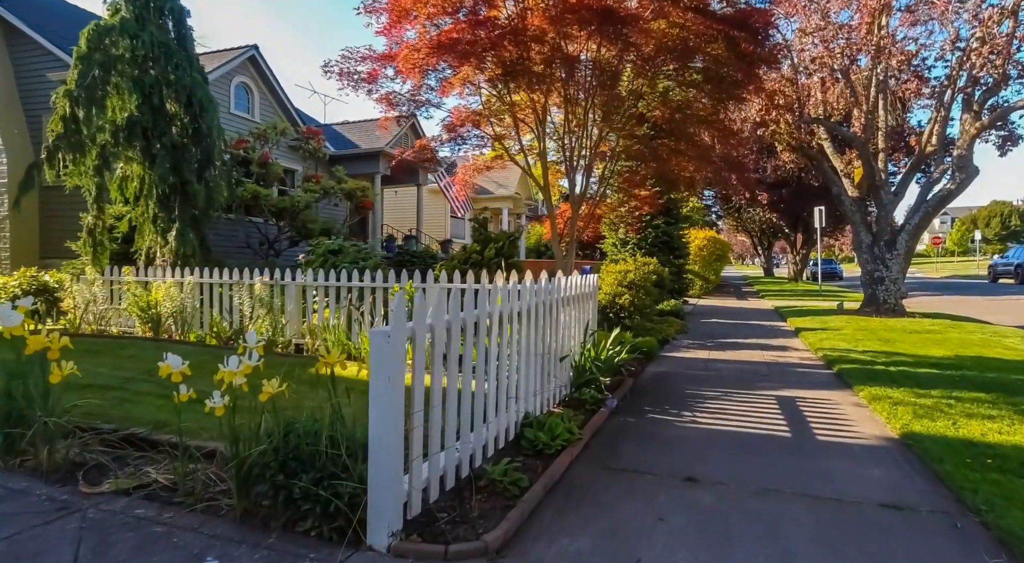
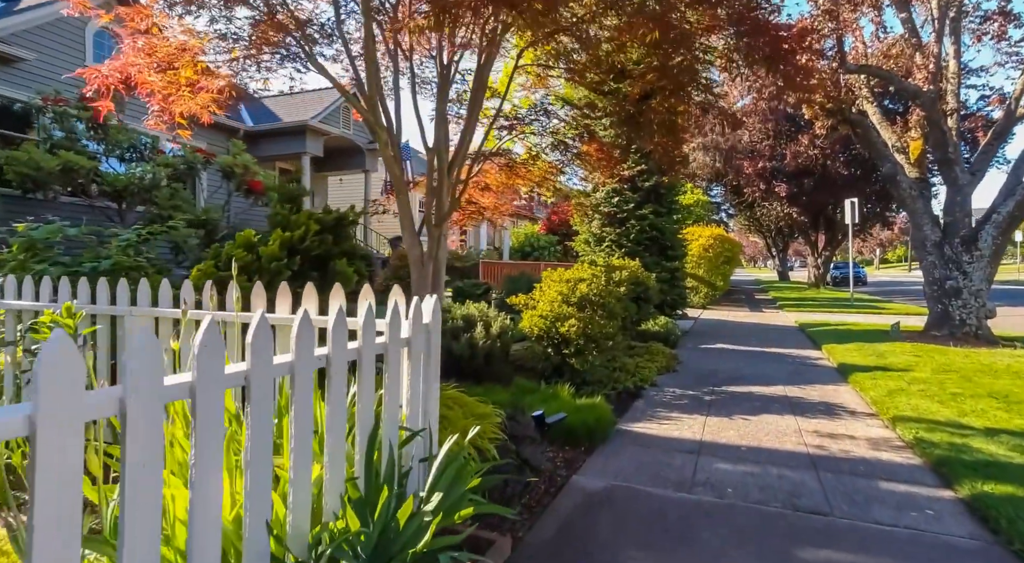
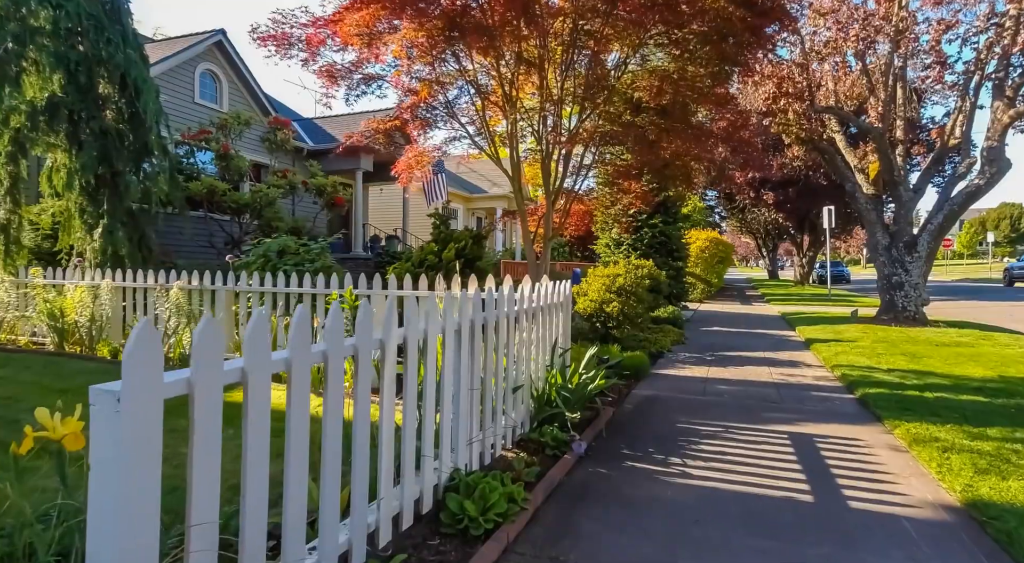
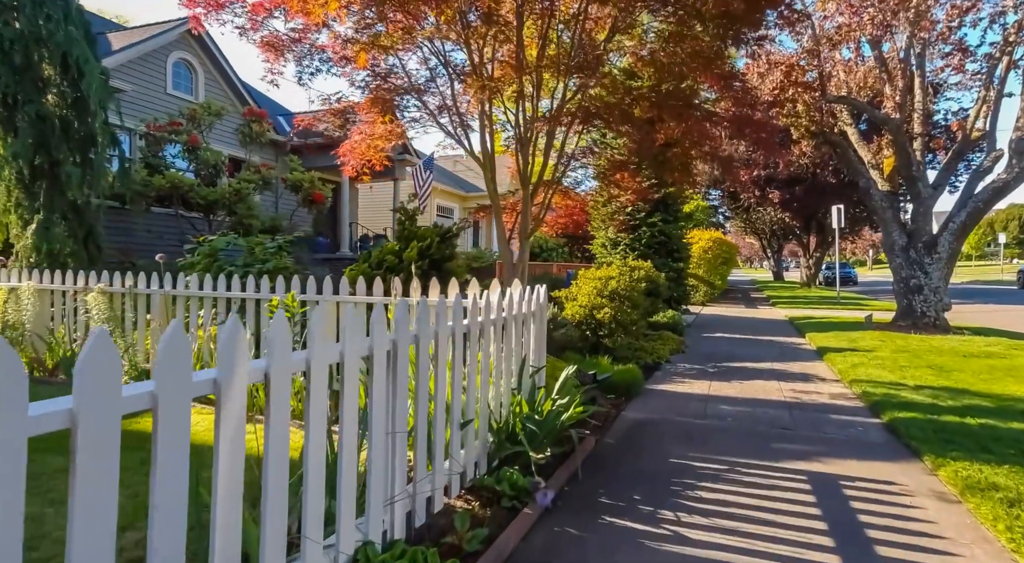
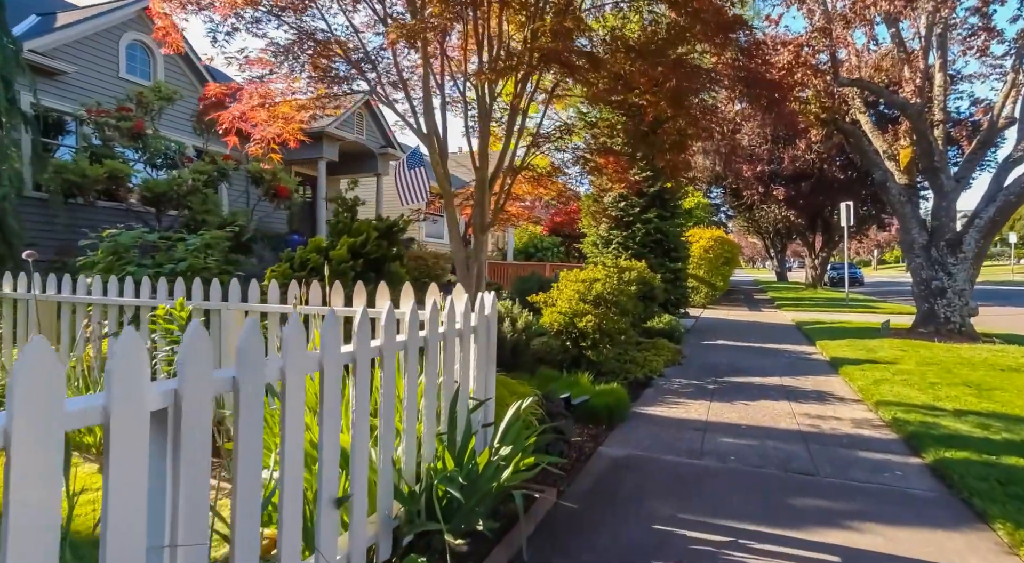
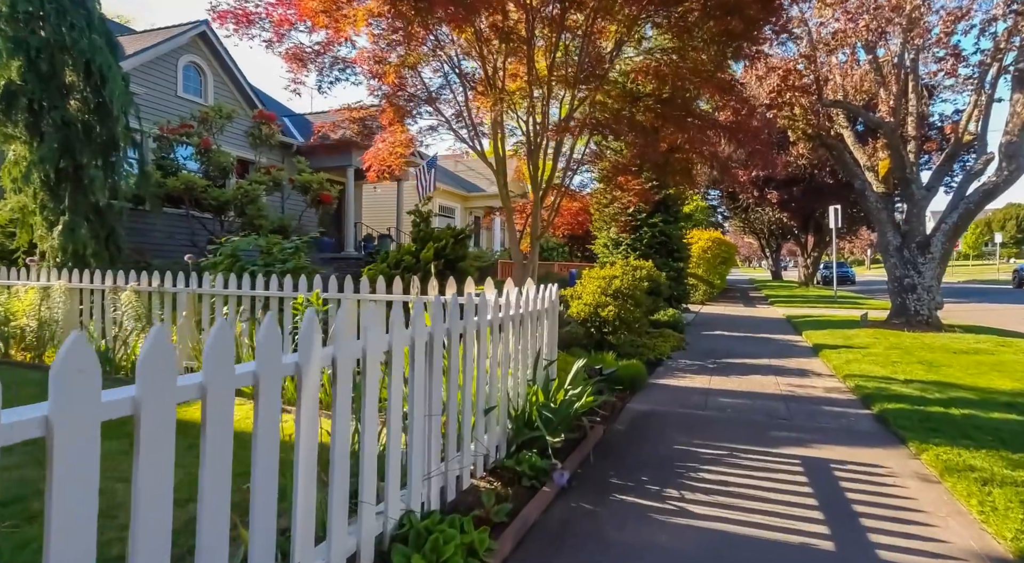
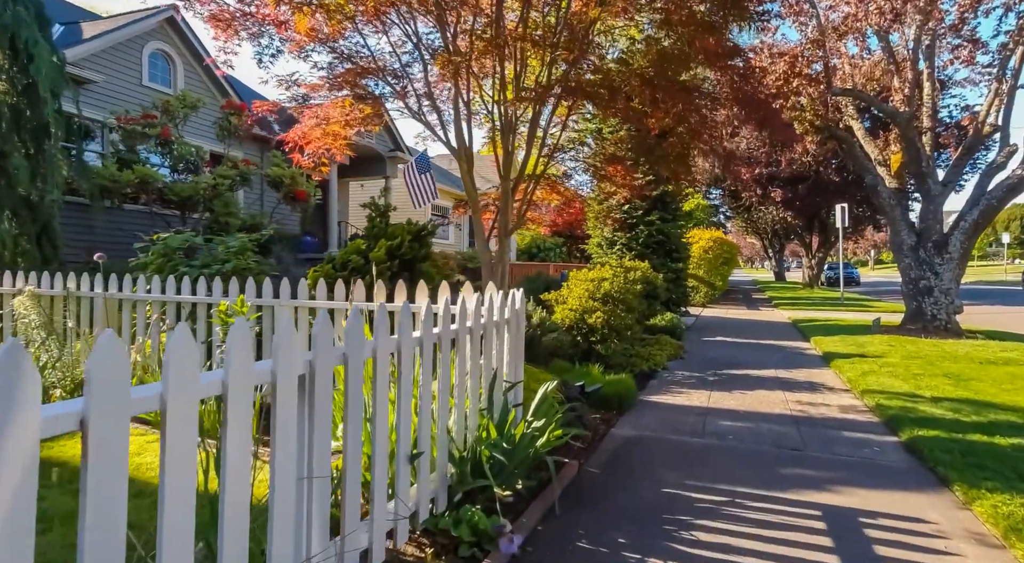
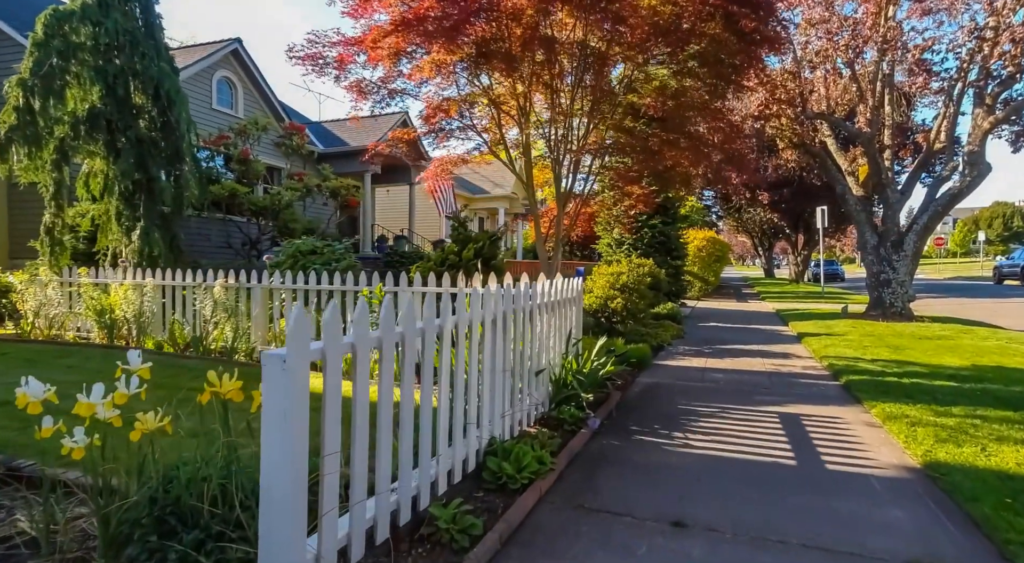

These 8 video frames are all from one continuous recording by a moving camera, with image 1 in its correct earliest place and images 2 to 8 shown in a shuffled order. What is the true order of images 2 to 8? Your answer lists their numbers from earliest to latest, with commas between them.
8, 3, 6, 4, 7, 5, 2
